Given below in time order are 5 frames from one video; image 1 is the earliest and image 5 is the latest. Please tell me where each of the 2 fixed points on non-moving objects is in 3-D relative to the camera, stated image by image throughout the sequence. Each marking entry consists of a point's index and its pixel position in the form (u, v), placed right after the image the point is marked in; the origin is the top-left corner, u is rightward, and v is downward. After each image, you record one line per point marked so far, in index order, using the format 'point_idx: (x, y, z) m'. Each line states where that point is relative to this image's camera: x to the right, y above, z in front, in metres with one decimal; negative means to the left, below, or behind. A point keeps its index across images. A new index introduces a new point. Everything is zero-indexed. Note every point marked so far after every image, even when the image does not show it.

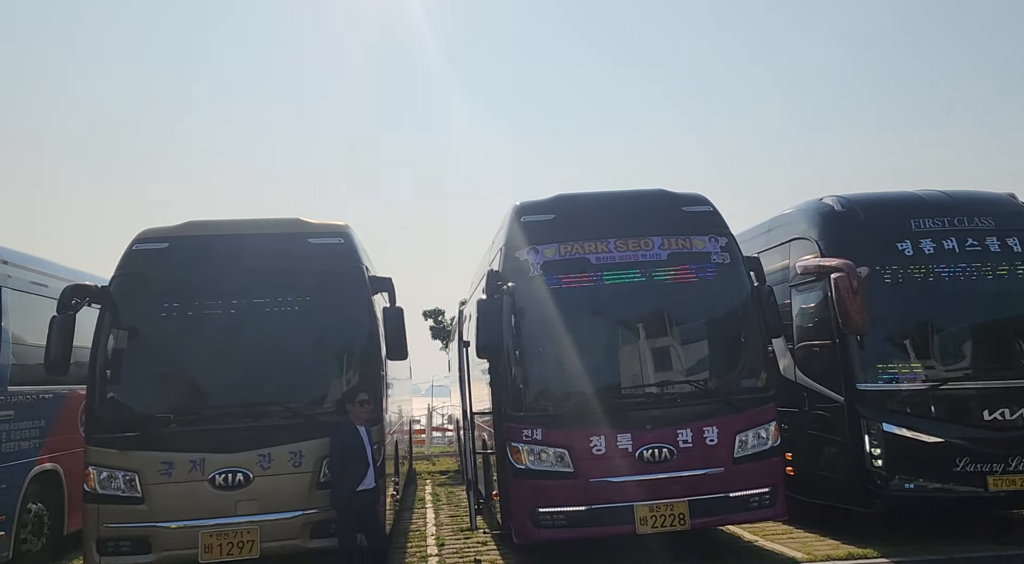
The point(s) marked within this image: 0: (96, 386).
0: (-3.6, -0.9, +7.1) m
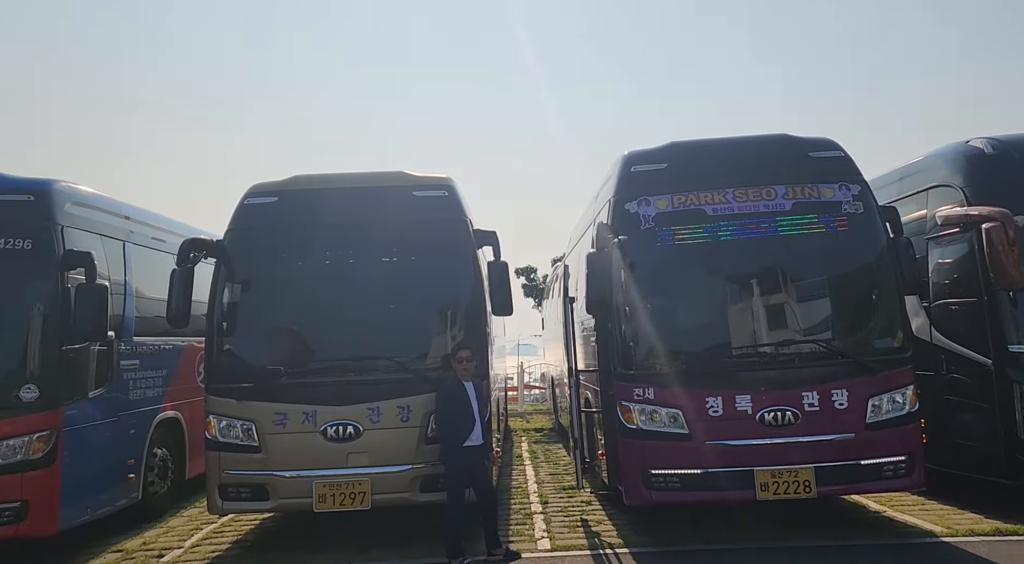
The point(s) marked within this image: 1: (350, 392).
0: (-2.6, -0.5, +7.3) m
1: (-1.4, -0.9, +7.0) m
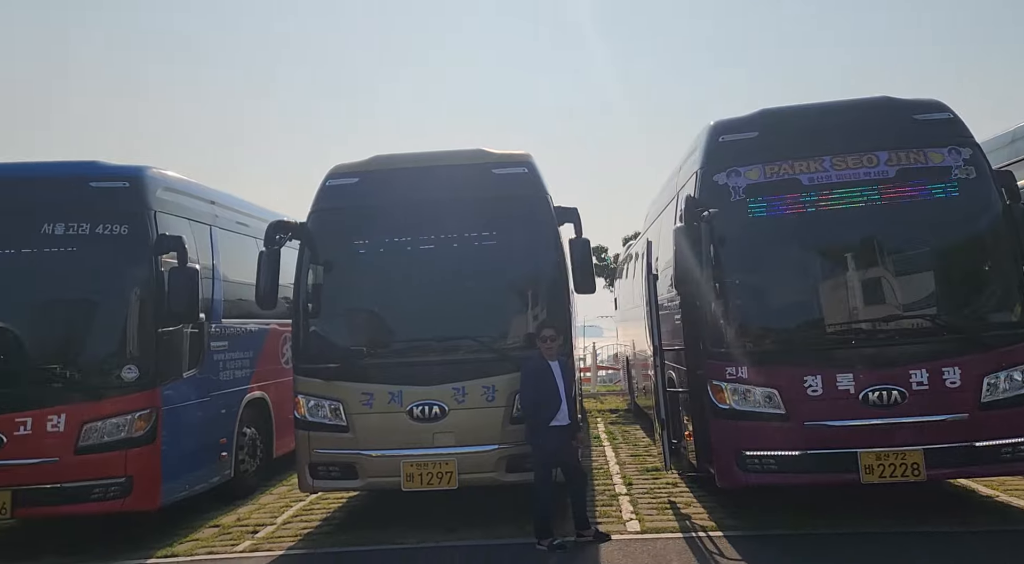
0: (-1.9, -0.3, +7.4) m
1: (-0.7, -0.8, +7.0) m
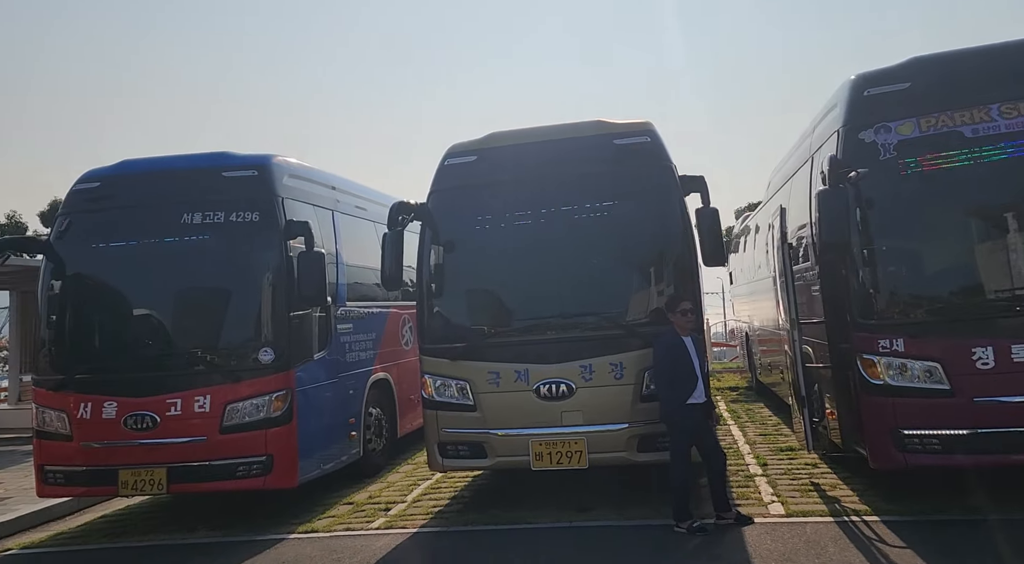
0: (-0.8, -0.2, +7.4) m
1: (+0.4, -0.6, +6.8) m
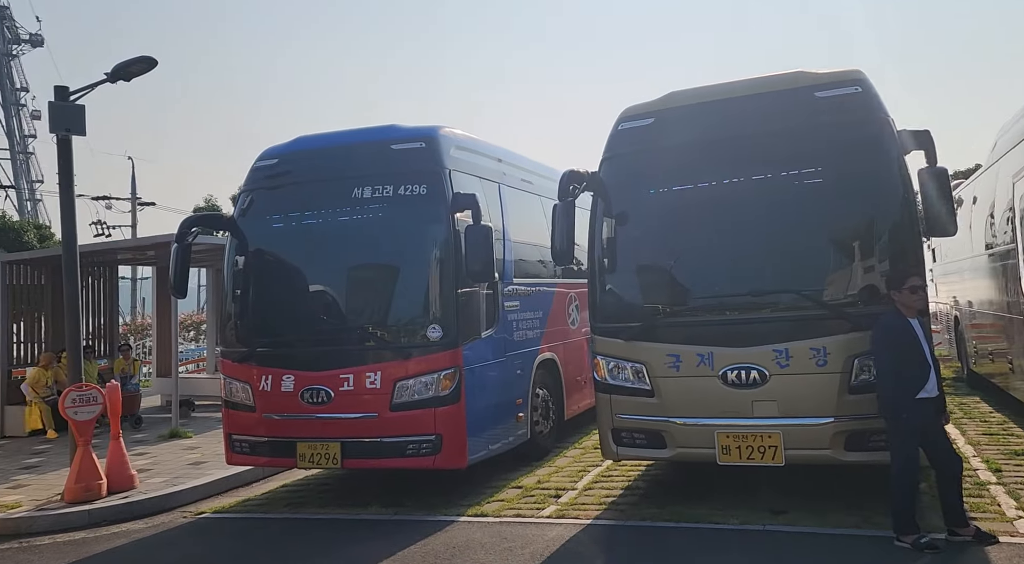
0: (+0.7, +0.1, +6.8) m
1: (+1.8, -0.4, +6.1) m
